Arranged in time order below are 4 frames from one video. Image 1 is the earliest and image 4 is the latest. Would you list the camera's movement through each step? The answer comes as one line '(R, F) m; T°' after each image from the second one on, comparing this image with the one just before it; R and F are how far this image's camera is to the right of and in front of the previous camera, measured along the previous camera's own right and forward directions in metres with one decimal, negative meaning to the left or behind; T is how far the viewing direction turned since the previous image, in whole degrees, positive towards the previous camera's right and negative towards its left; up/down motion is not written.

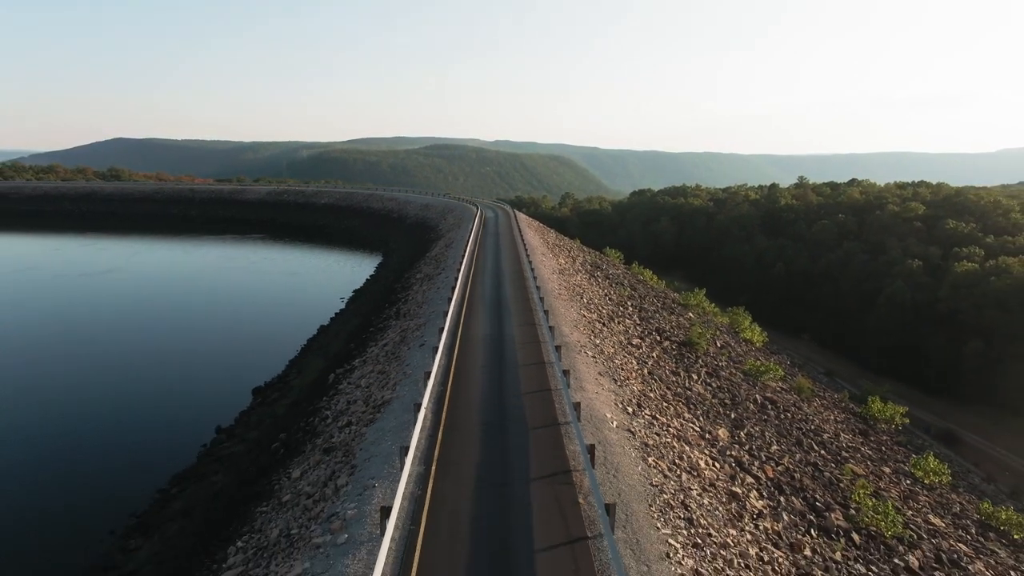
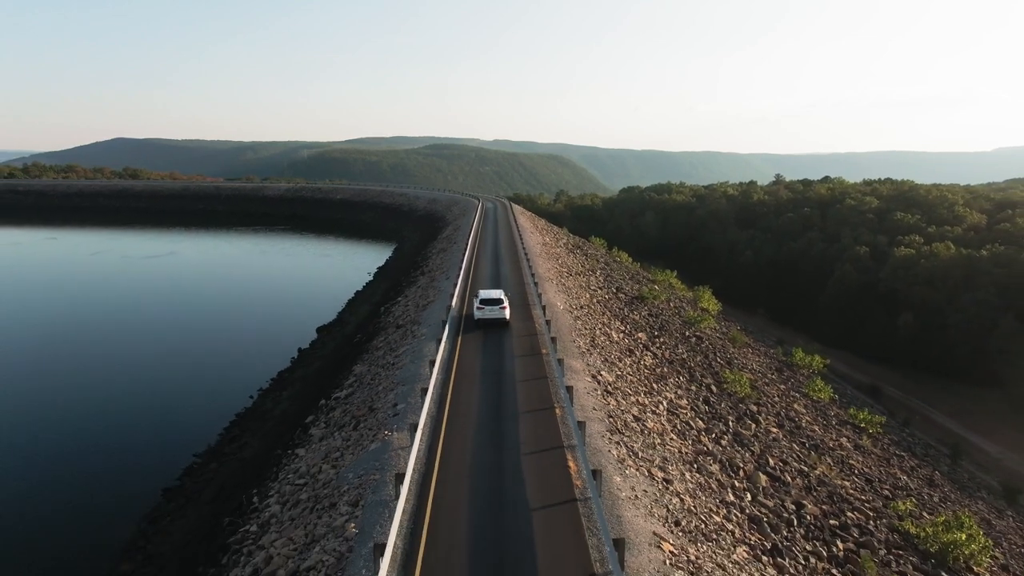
(+0.1, -3.7) m; 0°
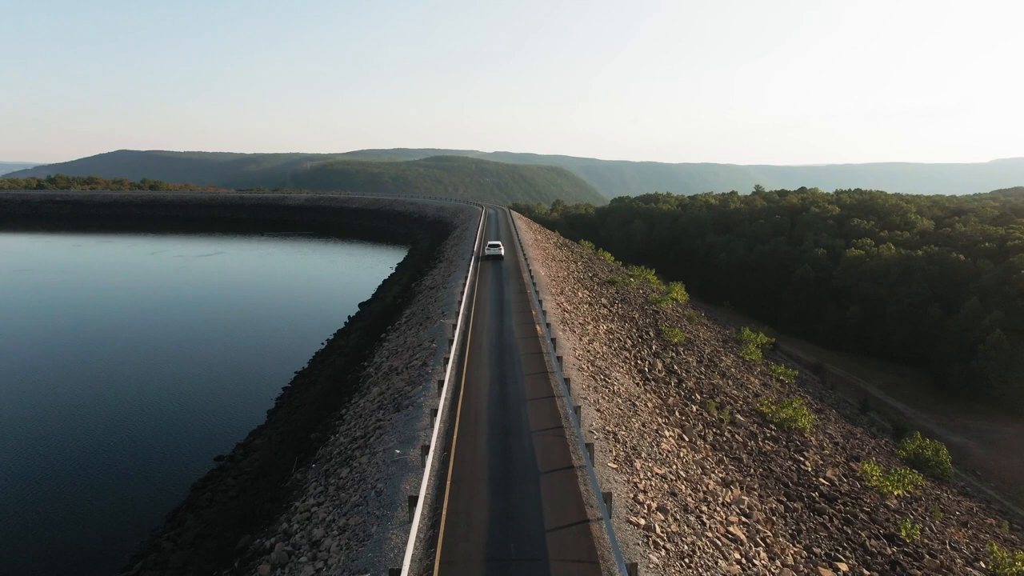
(0.0, -4.0) m; 0°
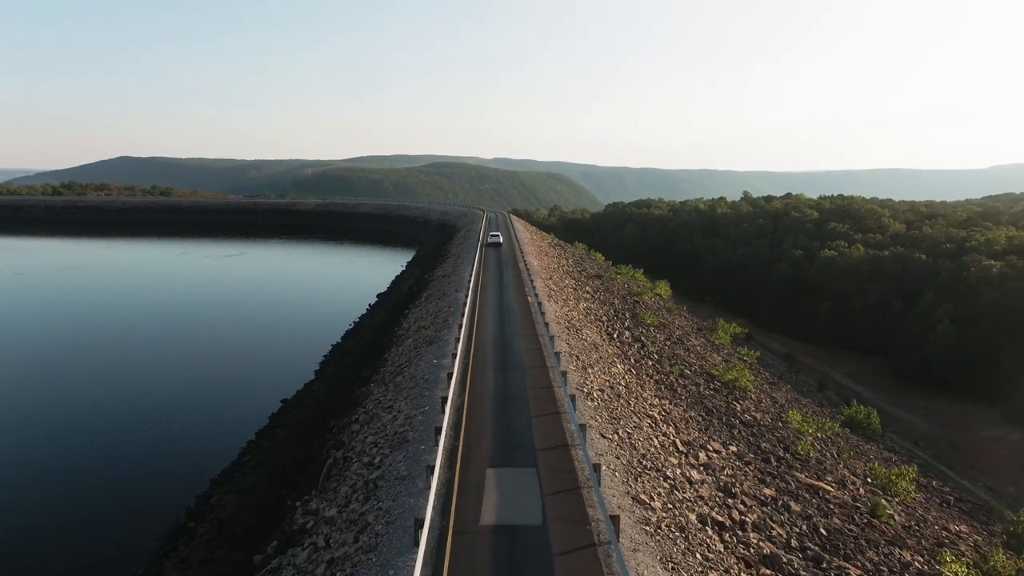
(+0.1, -2.6) m; 0°
